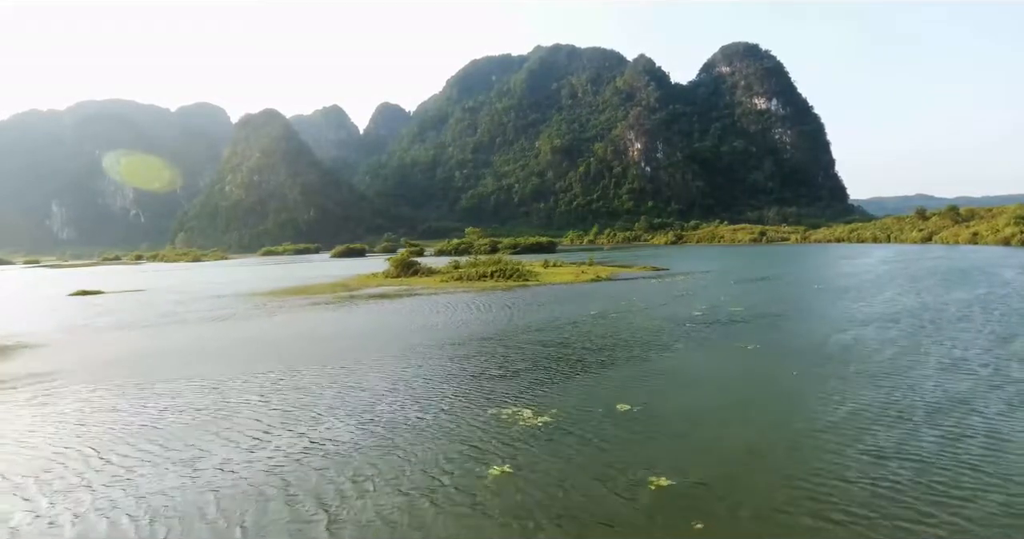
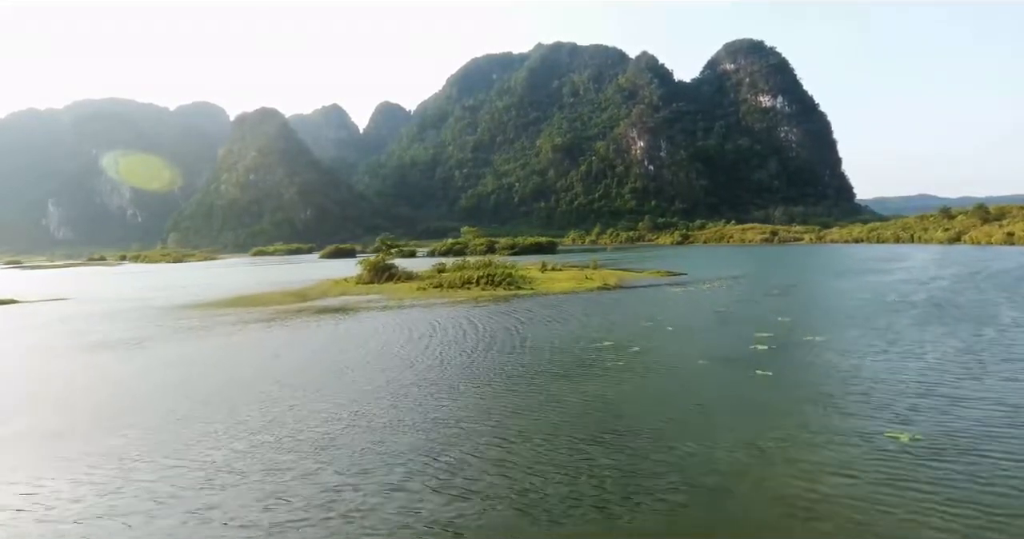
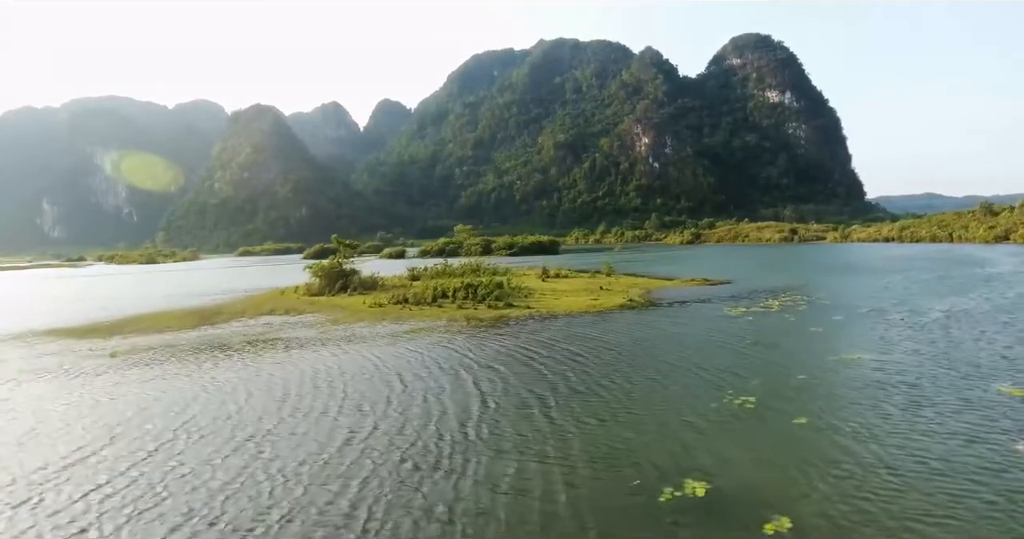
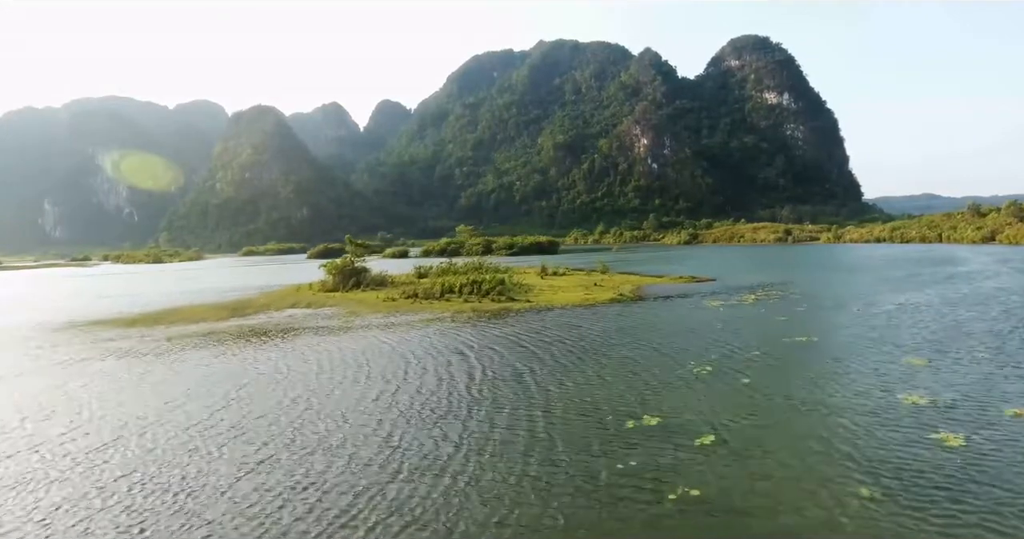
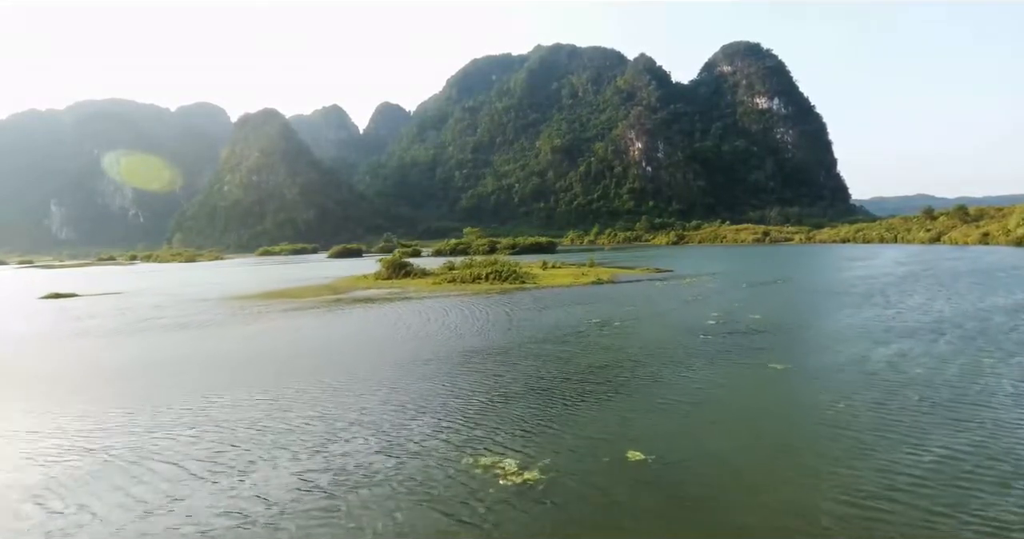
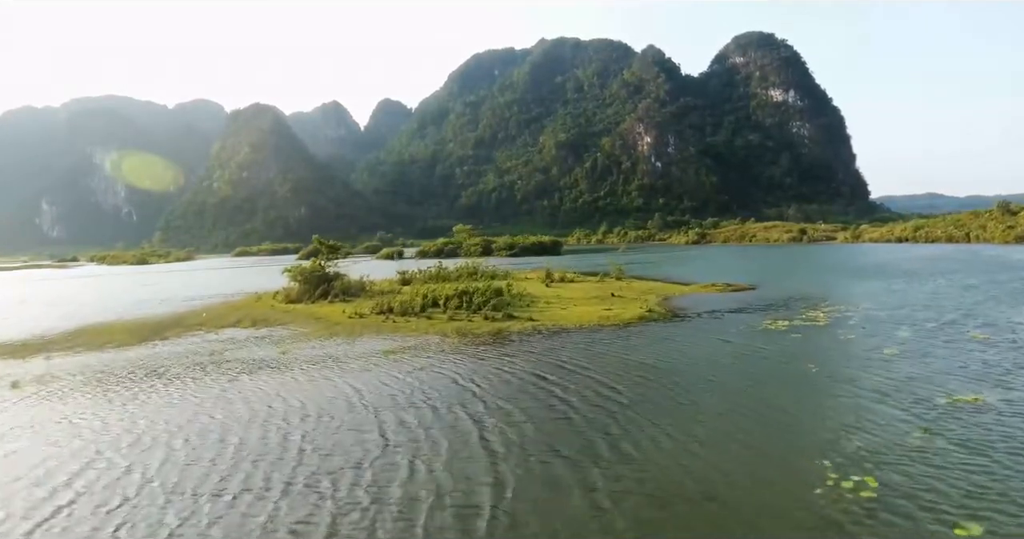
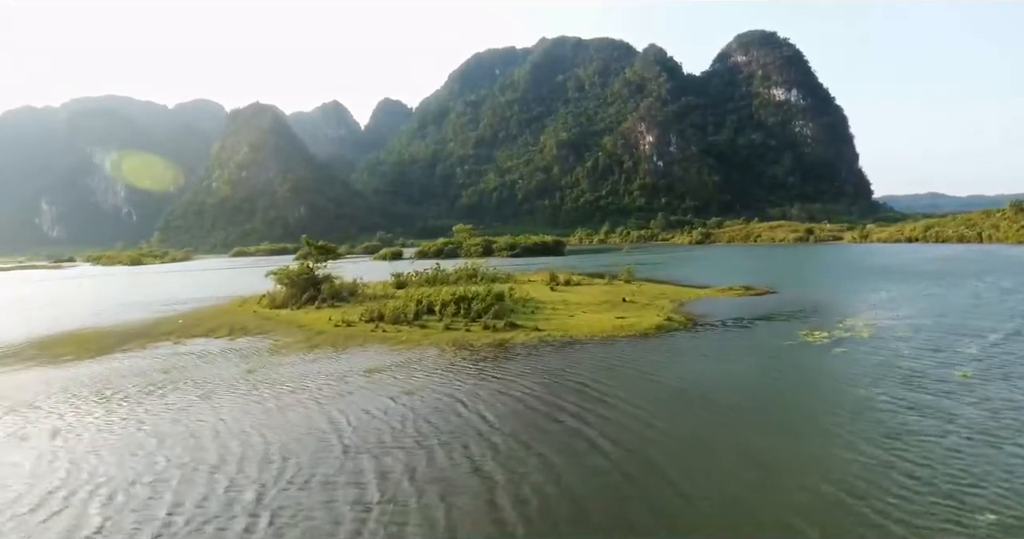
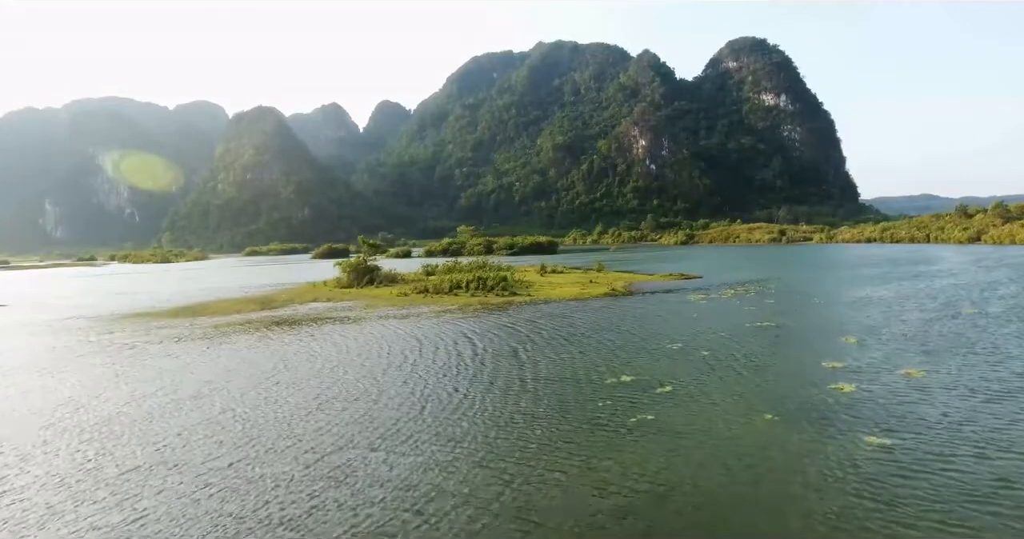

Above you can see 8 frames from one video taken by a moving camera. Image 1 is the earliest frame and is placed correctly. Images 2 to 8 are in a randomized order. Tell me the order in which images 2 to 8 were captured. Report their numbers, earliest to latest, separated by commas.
5, 2, 8, 4, 3, 6, 7
